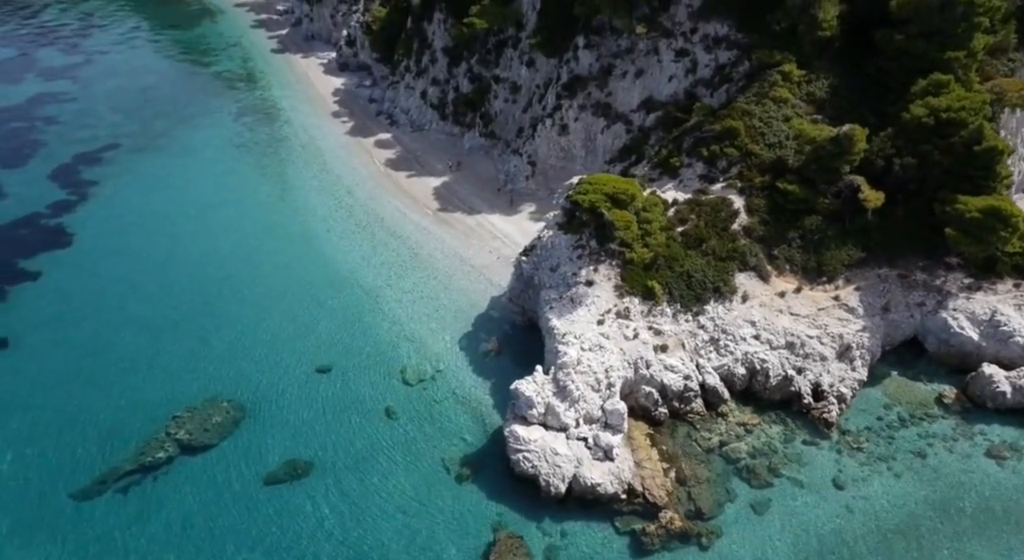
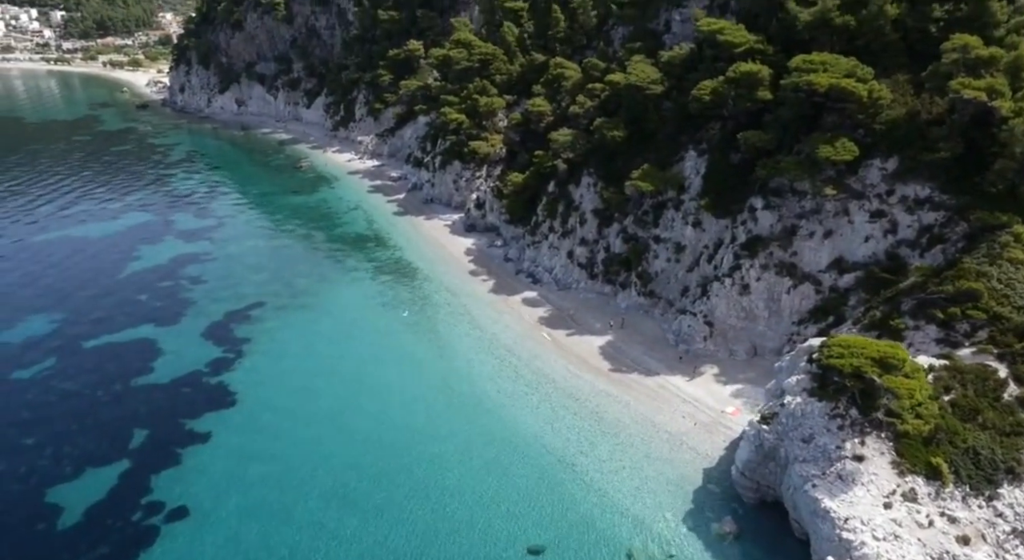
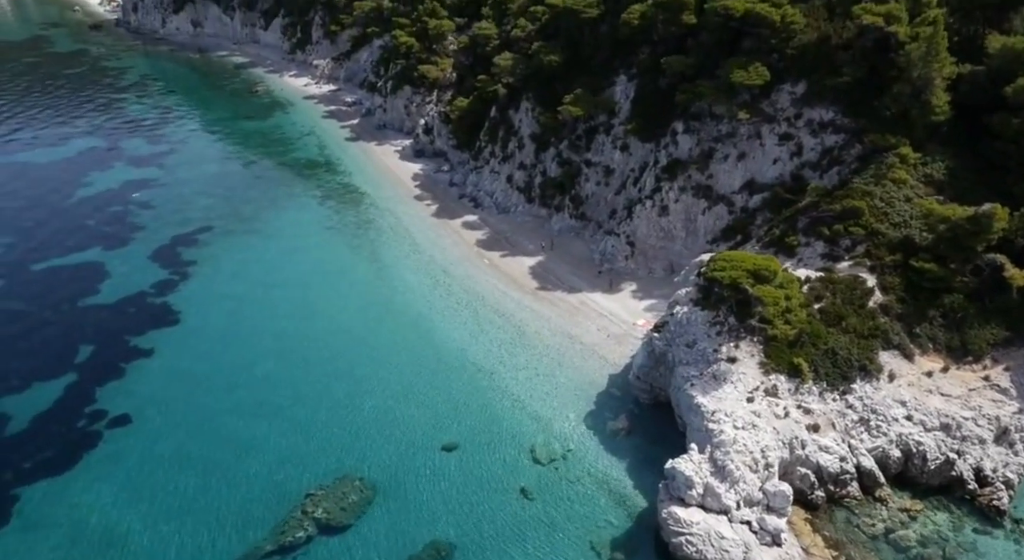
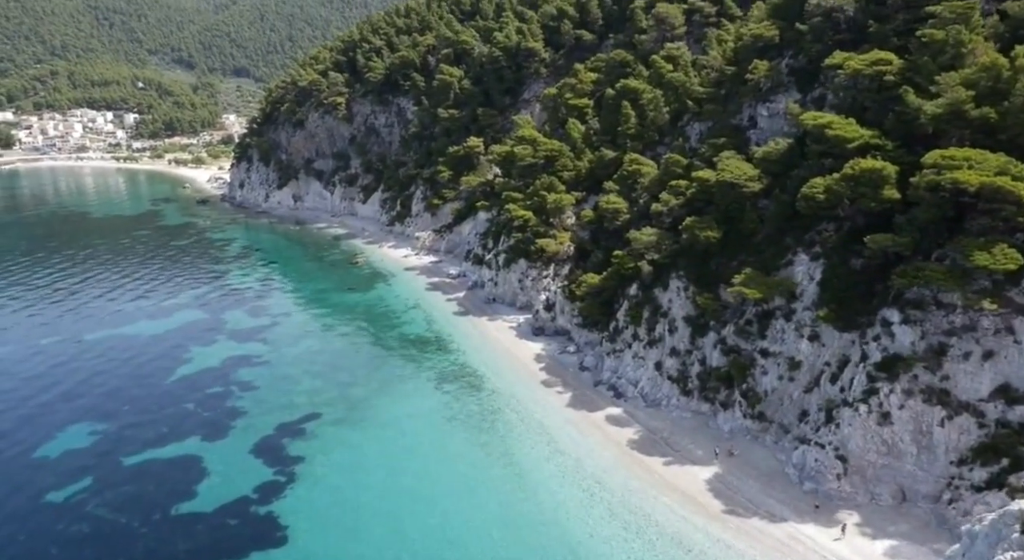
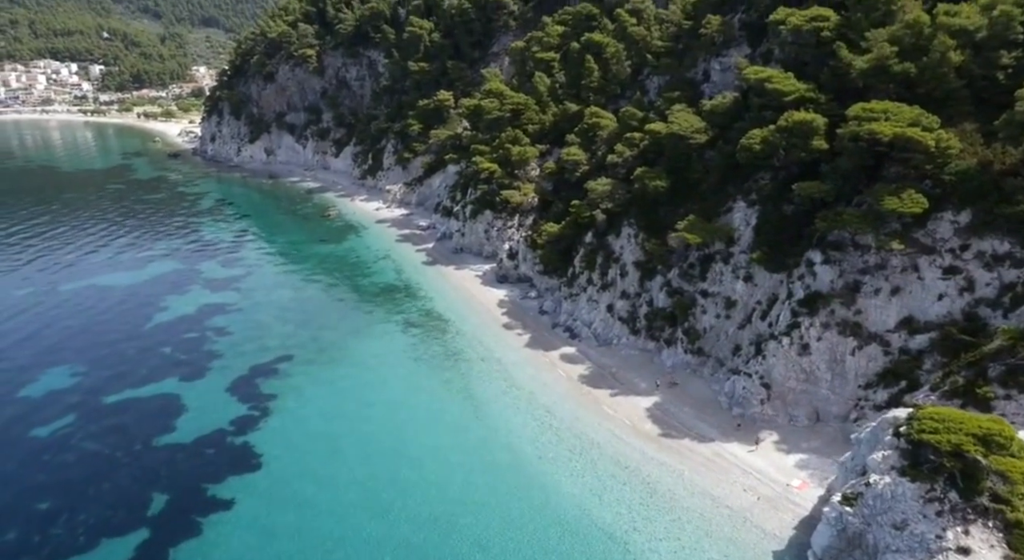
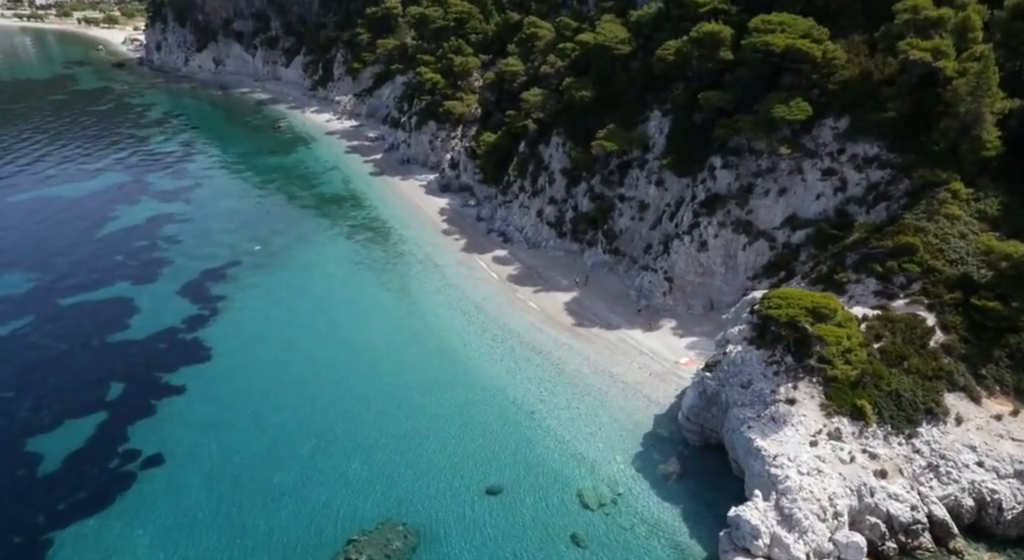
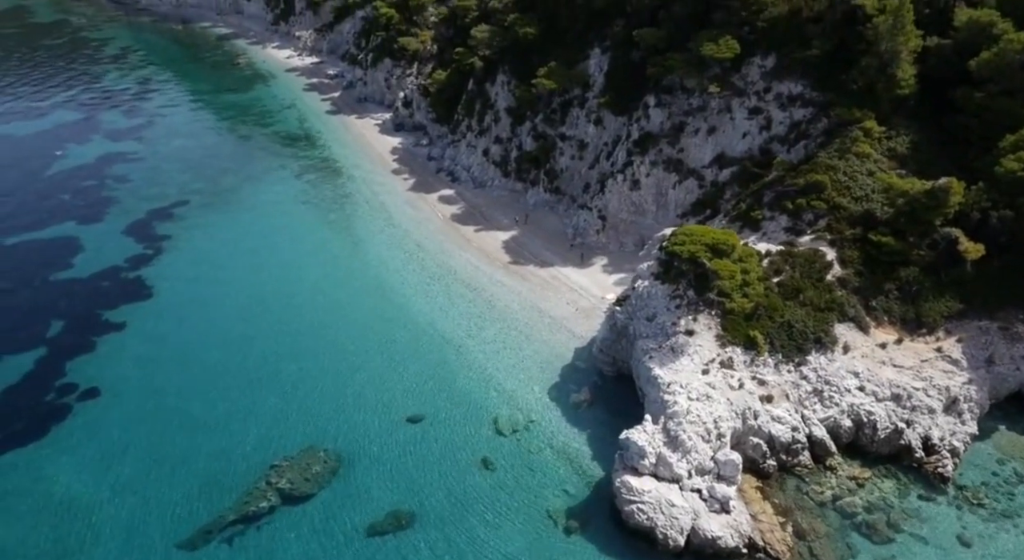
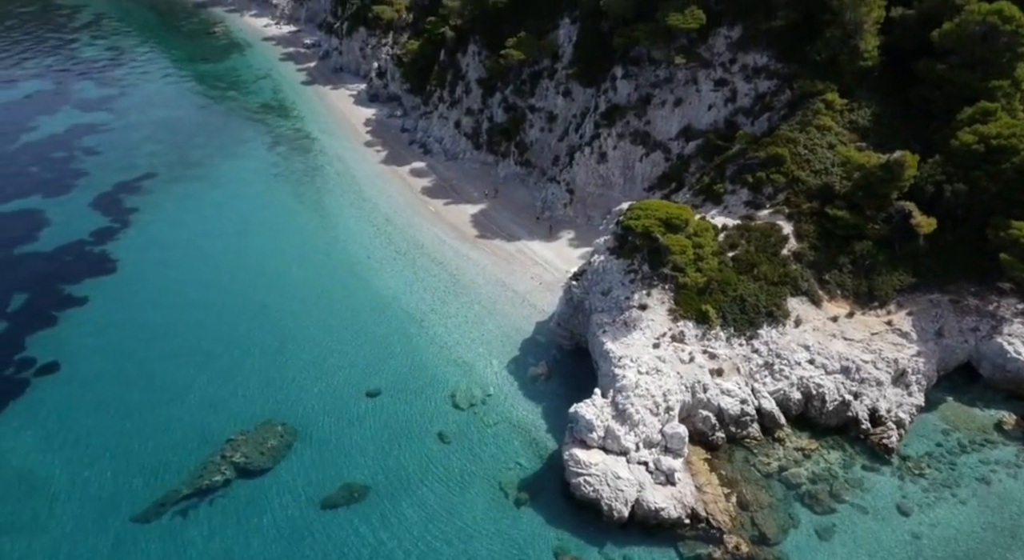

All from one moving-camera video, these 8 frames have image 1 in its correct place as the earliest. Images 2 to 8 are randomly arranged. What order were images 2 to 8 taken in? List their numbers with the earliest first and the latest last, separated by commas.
8, 7, 3, 6, 2, 5, 4
